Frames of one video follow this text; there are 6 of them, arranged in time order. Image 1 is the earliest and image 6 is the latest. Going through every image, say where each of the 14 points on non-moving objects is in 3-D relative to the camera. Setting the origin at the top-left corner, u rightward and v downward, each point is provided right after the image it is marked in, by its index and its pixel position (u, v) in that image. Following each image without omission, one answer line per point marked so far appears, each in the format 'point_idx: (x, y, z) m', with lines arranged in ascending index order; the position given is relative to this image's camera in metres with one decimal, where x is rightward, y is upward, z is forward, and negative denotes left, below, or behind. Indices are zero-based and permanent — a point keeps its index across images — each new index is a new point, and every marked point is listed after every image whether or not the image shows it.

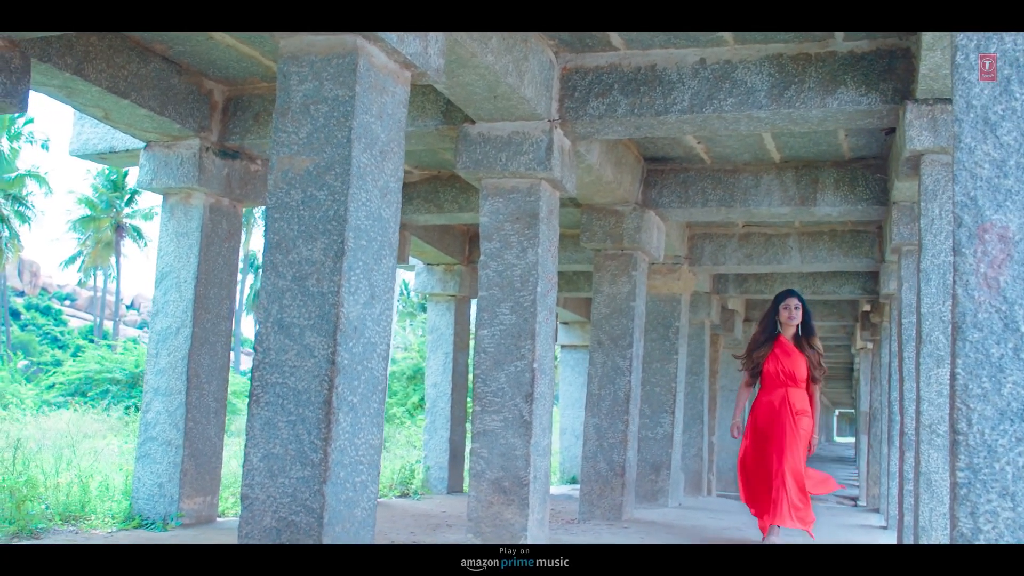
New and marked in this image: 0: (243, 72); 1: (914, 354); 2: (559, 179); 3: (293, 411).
0: (-1.7, +1.4, +6.9) m
1: (+2.8, -0.5, +7.4) m
2: (+0.3, +0.6, +6.4) m
3: (-0.8, -0.4, +3.9) m
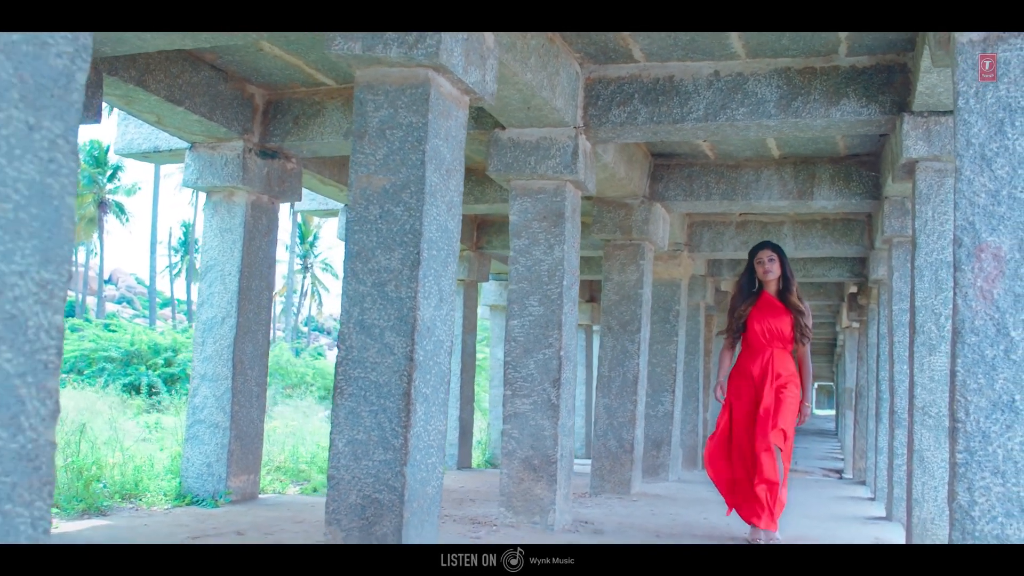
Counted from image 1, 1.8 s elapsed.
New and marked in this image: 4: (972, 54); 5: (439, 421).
0: (-1.6, +1.4, +7.3) m
1: (+2.9, -0.4, +8.0) m
2: (+0.5, +0.7, +7.0) m
3: (-0.6, -0.5, +4.5) m
4: (+1.6, +0.8, +3.9) m
5: (-0.3, -0.6, +4.7) m
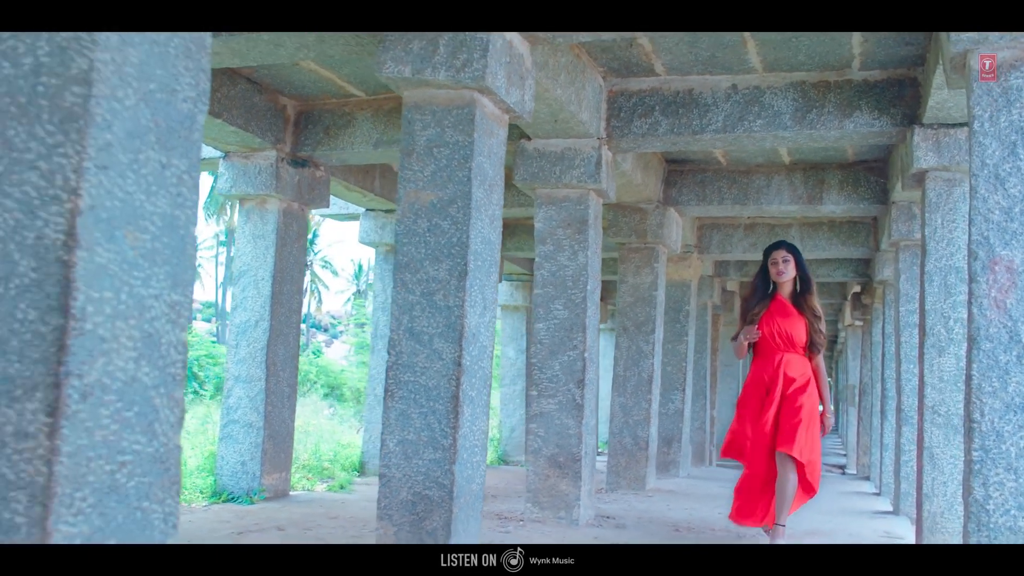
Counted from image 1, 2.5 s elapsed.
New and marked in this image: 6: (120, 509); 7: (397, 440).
0: (-1.4, +1.4, +7.6) m
1: (+3.1, -0.4, +8.3) m
2: (+0.6, +0.7, +7.2) m
3: (-0.4, -0.5, +4.7) m
4: (+1.8, +0.8, +4.1) m
5: (-0.1, -0.6, +5.0) m
6: (-0.9, -0.5, +2.4) m
7: (-0.5, -0.7, +4.8) m
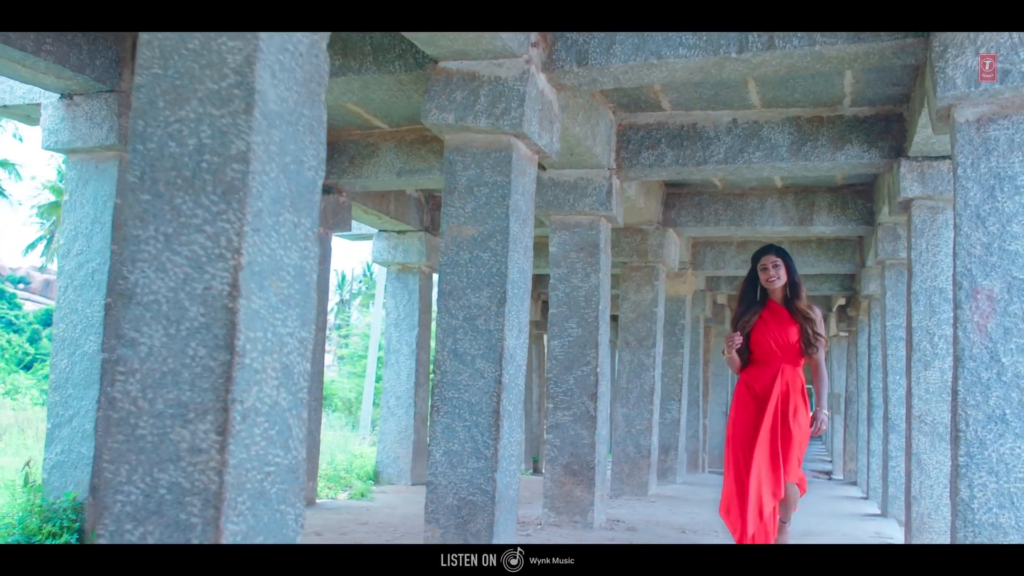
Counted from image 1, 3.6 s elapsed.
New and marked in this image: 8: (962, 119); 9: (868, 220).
0: (-1.3, +1.3, +8.1) m
1: (+3.2, -0.5, +8.9) m
2: (+0.7, +0.5, +7.8) m
3: (-0.2, -0.6, +5.3) m
4: (+2.0, +0.7, +4.7) m
5: (0.0, -0.7, +5.5) m
6: (-0.7, -0.6, +2.9) m
7: (-0.3, -0.8, +5.3) m
8: (+2.0, +0.7, +4.7) m
9: (+3.2, +0.6, +9.8) m
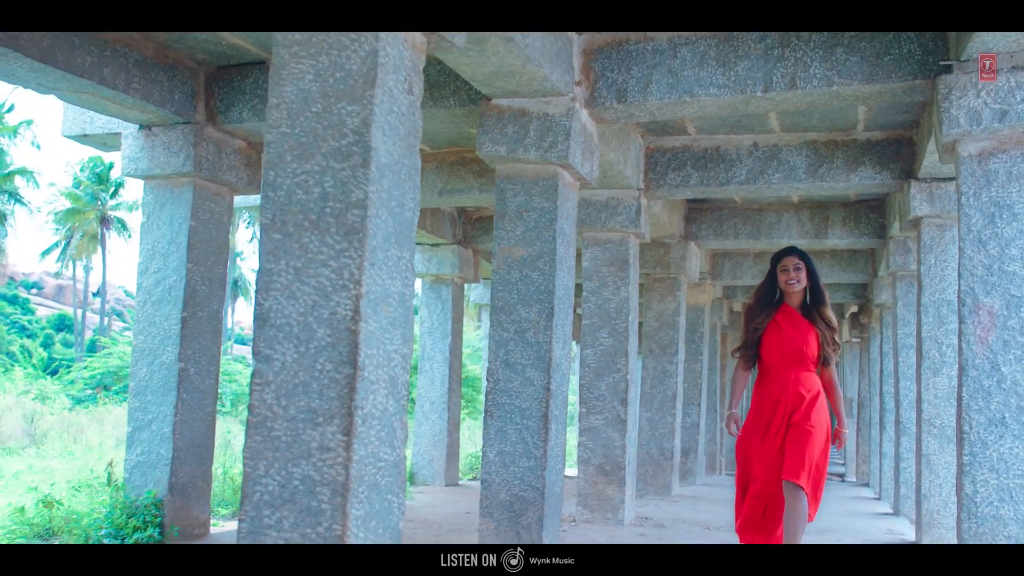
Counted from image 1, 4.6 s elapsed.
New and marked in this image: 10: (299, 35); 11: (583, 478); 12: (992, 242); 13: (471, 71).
0: (-1.0, +1.2, +8.7) m
1: (+3.5, -0.6, +9.4) m
2: (+1.0, +0.4, +8.3) m
3: (0.0, -0.7, +5.8) m
4: (+2.2, +0.6, +5.3) m
5: (+0.3, -0.8, +6.0) m
6: (-0.4, -0.7, +3.5) m
7: (-0.1, -0.9, +5.8) m
8: (+2.2, +0.7, +5.3) m
9: (+3.5, +0.5, +10.3) m
10: (-0.7, +0.8, +3.6) m
11: (+0.5, -1.5, +8.2) m
12: (+2.3, +0.2, +5.2) m
13: (-0.2, +1.1, +5.4) m
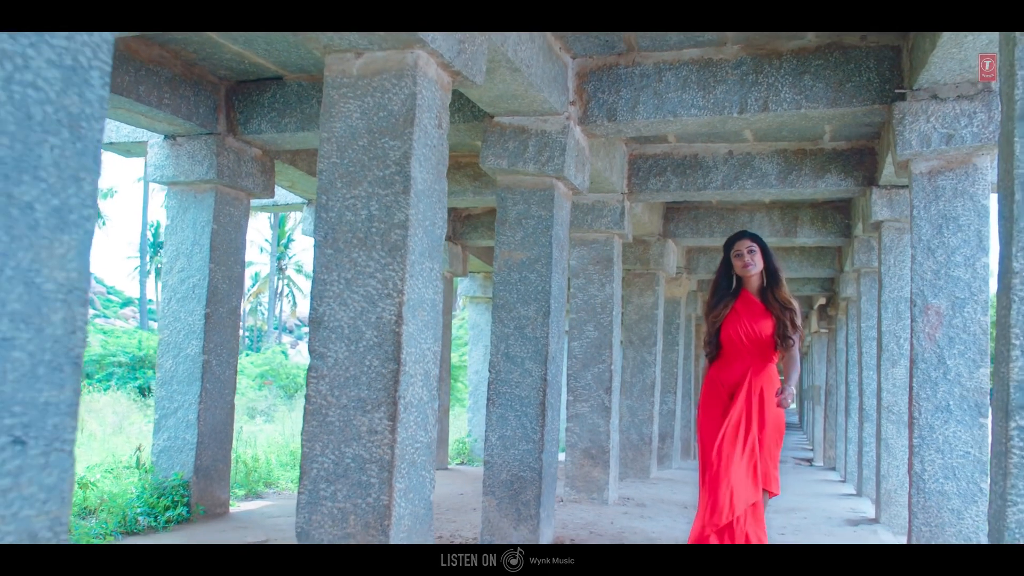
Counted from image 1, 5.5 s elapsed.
0: (-1.1, +1.2, +9.3) m
1: (+3.4, -0.6, +10.1) m
2: (+1.0, +0.4, +9.0) m
3: (0.0, -0.7, +6.5) m
4: (+2.3, +0.6, +5.9) m
5: (+0.3, -0.8, +6.7) m
6: (-0.4, -0.7, +4.1) m
7: (-0.1, -0.9, +6.5) m
8: (+2.3, +0.7, +6.0) m
9: (+3.4, +0.6, +11.0) m
10: (-0.6, +0.8, +4.2) m
11: (+0.5, -1.4, +8.9) m
12: (+2.3, +0.2, +5.9) m
13: (-0.2, +1.1, +6.0) m
